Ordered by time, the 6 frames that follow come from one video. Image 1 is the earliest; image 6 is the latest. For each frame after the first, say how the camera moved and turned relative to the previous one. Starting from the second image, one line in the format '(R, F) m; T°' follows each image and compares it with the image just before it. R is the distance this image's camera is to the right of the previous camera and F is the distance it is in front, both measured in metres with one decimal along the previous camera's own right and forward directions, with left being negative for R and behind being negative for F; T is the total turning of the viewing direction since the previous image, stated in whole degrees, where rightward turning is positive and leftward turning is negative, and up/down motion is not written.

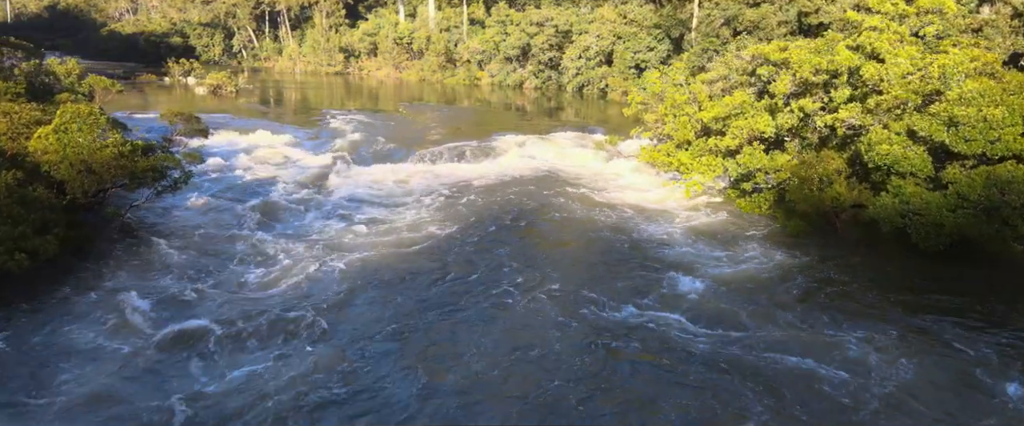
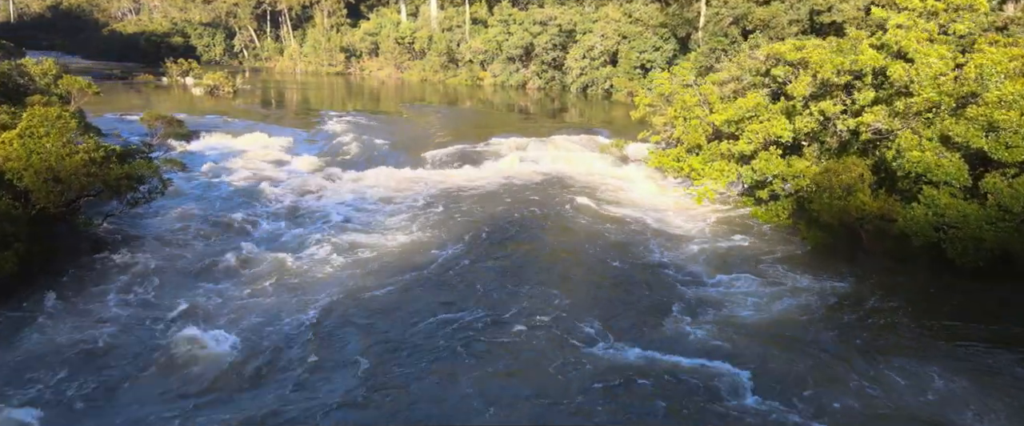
(+0.1, +1.0) m; 0°
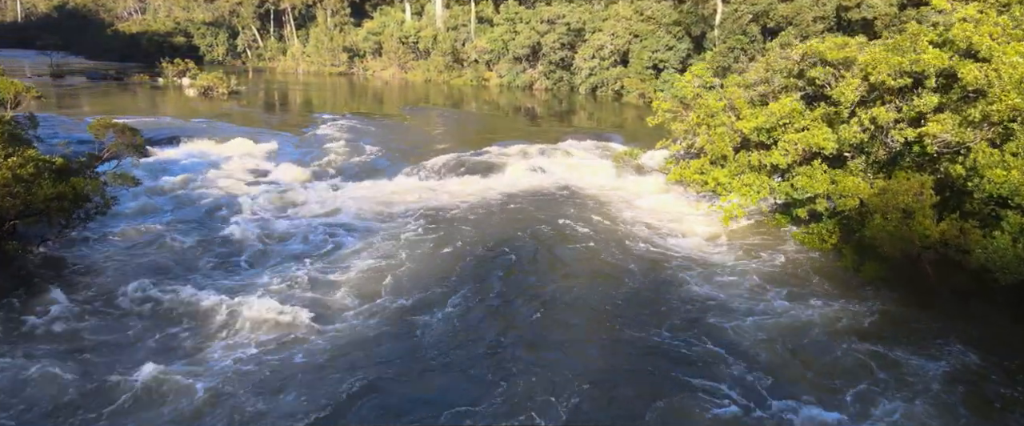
(+0.1, +2.2) m; -1°
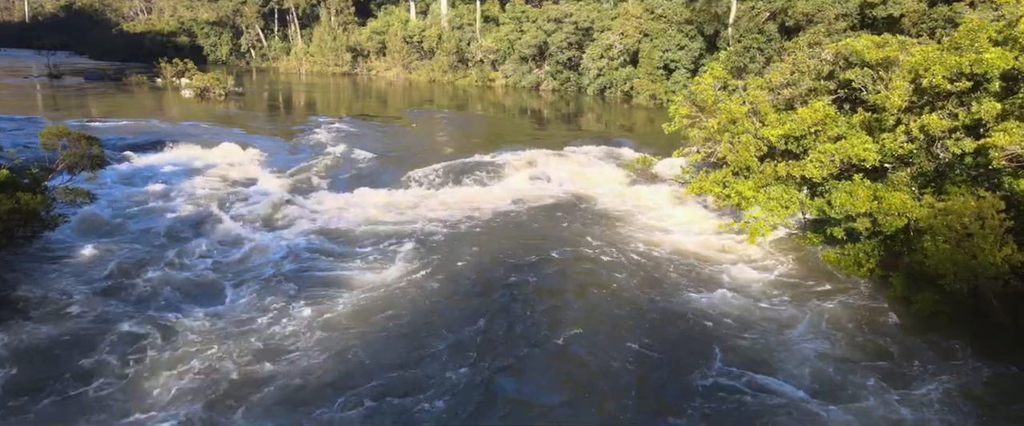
(+0.1, +1.6) m; -1°
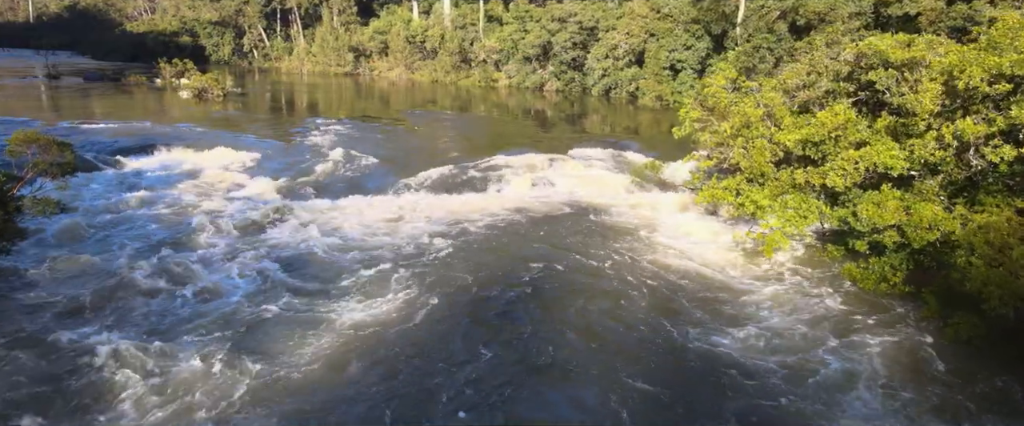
(+0.1, +0.9) m; 0°
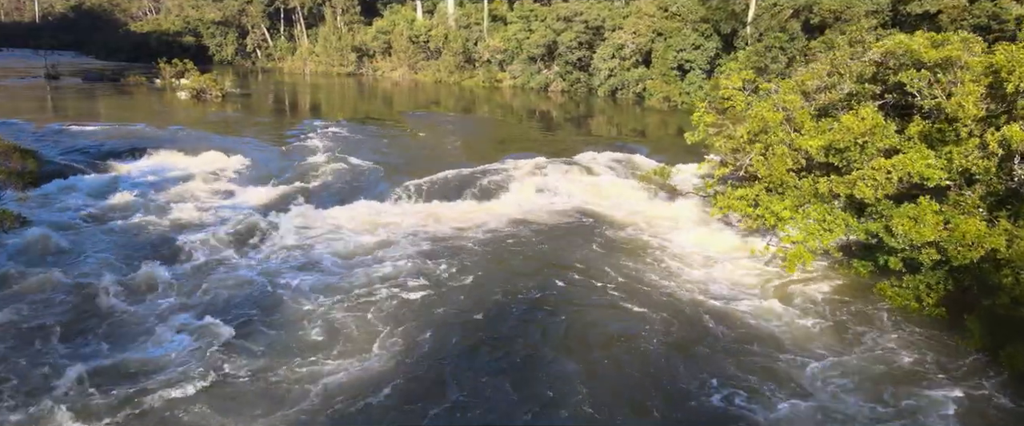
(+0.1, +1.0) m; 0°
